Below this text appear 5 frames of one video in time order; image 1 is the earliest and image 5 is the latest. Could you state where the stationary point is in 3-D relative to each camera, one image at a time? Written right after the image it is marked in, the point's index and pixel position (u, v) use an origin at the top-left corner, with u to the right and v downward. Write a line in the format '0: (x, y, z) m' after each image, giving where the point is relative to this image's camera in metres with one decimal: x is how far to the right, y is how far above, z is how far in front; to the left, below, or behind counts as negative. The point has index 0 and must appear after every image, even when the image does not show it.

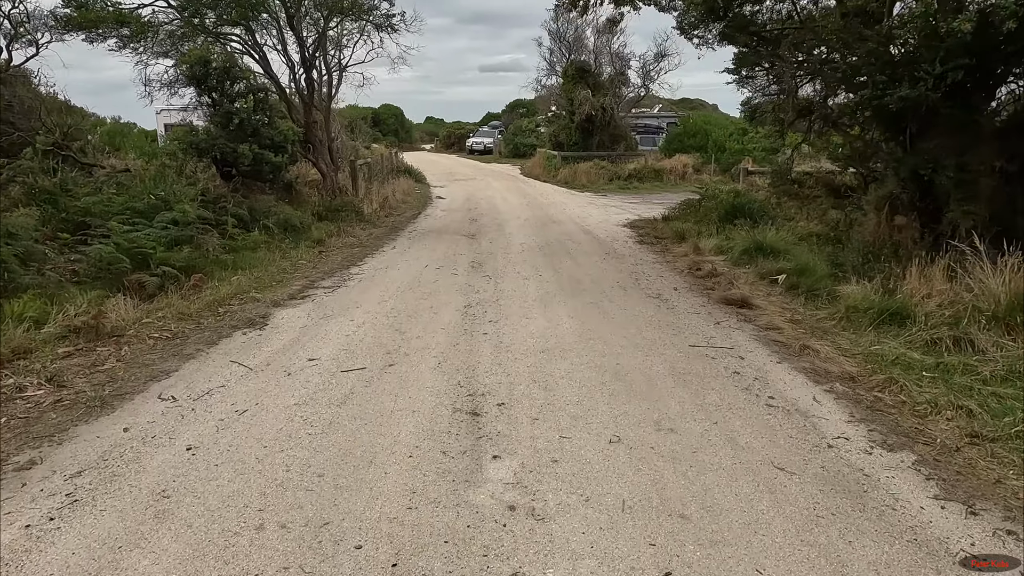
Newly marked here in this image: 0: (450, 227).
0: (-1.1, +1.1, +11.8) m
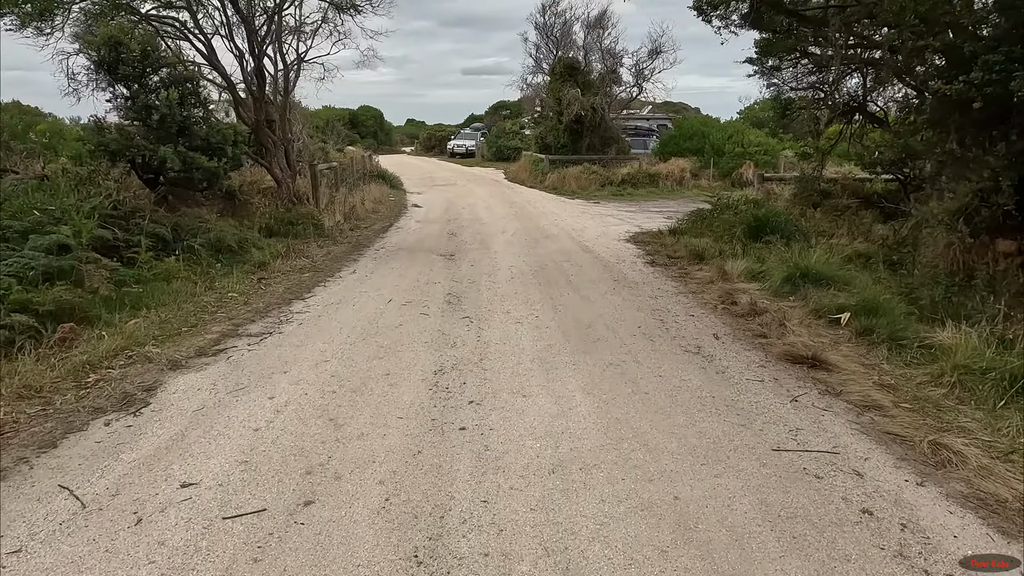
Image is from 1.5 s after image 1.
0: (-1.3, +0.7, +10.0) m
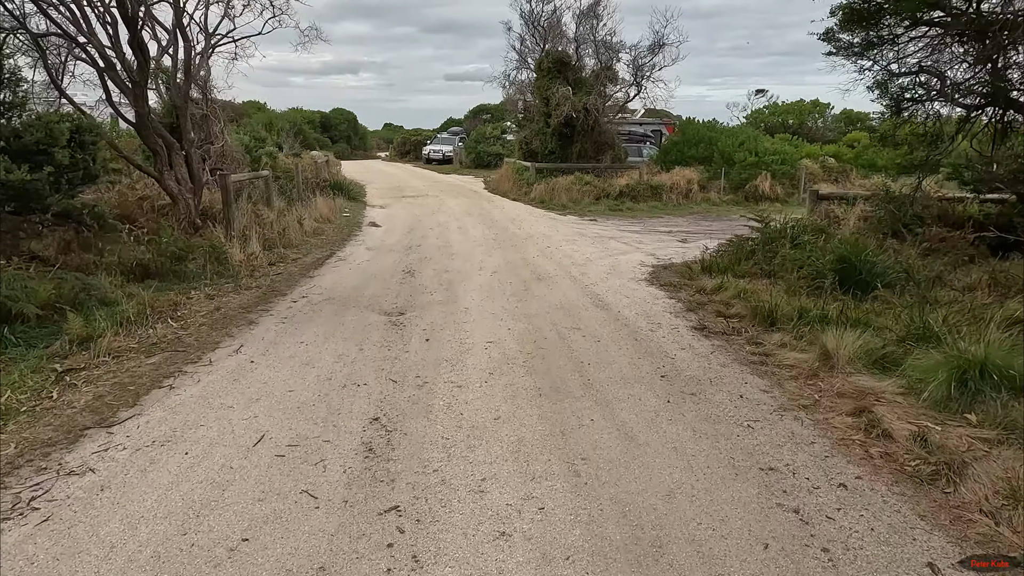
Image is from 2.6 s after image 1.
0: (-1.6, 0.0, +7.0) m
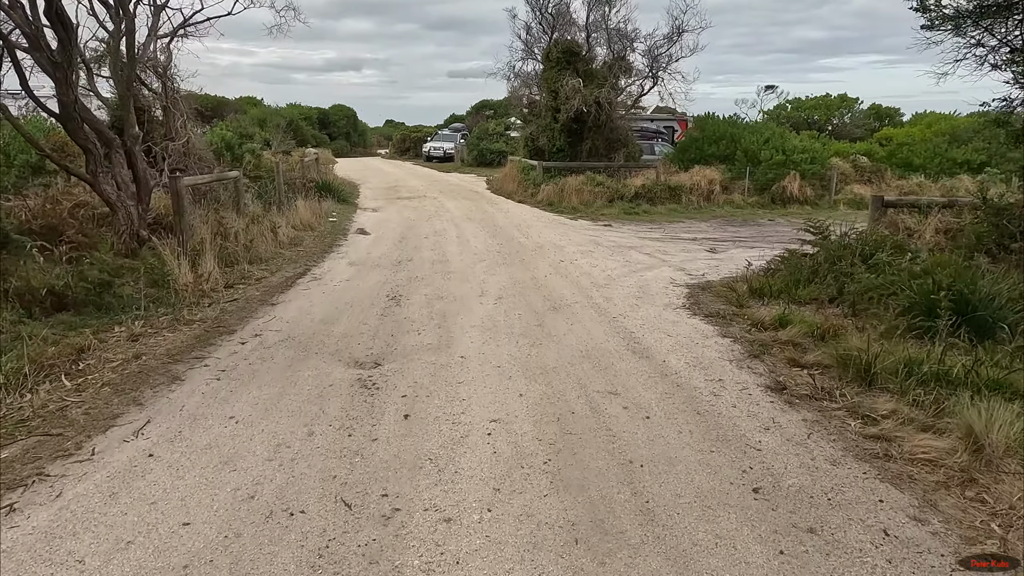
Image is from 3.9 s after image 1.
0: (-1.5, -0.3, +5.5) m
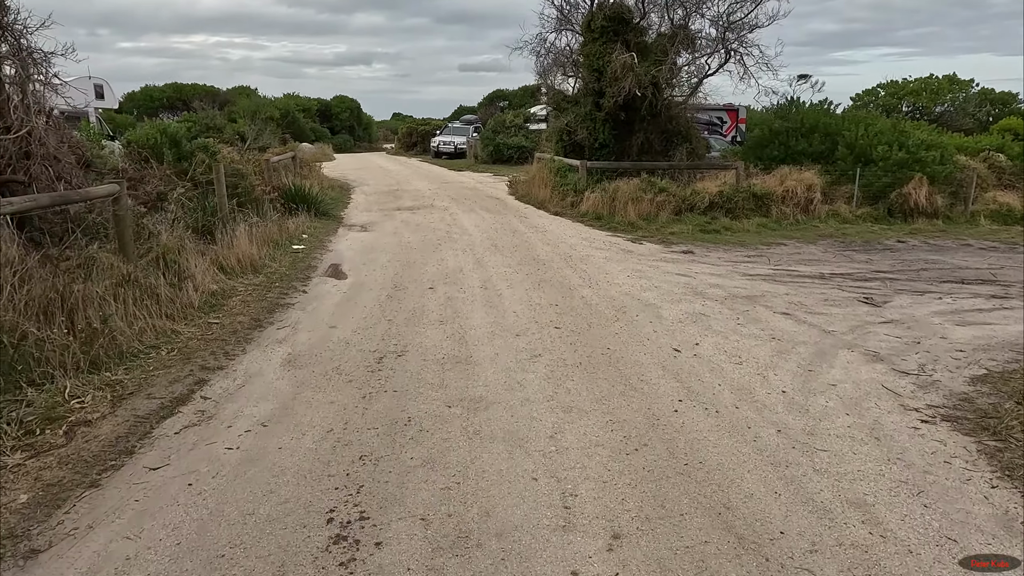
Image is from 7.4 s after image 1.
0: (-1.0, -1.1, +1.6) m
